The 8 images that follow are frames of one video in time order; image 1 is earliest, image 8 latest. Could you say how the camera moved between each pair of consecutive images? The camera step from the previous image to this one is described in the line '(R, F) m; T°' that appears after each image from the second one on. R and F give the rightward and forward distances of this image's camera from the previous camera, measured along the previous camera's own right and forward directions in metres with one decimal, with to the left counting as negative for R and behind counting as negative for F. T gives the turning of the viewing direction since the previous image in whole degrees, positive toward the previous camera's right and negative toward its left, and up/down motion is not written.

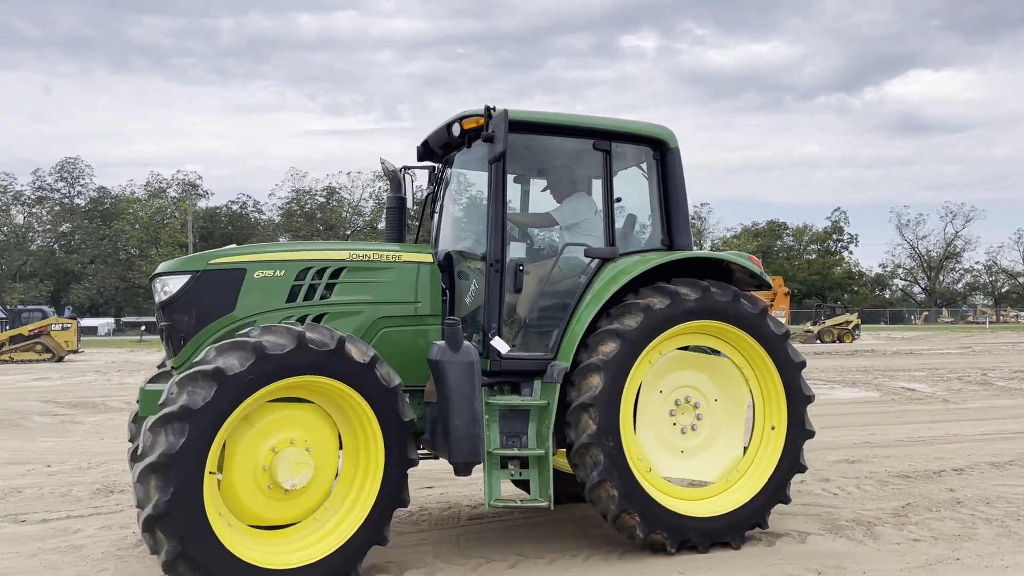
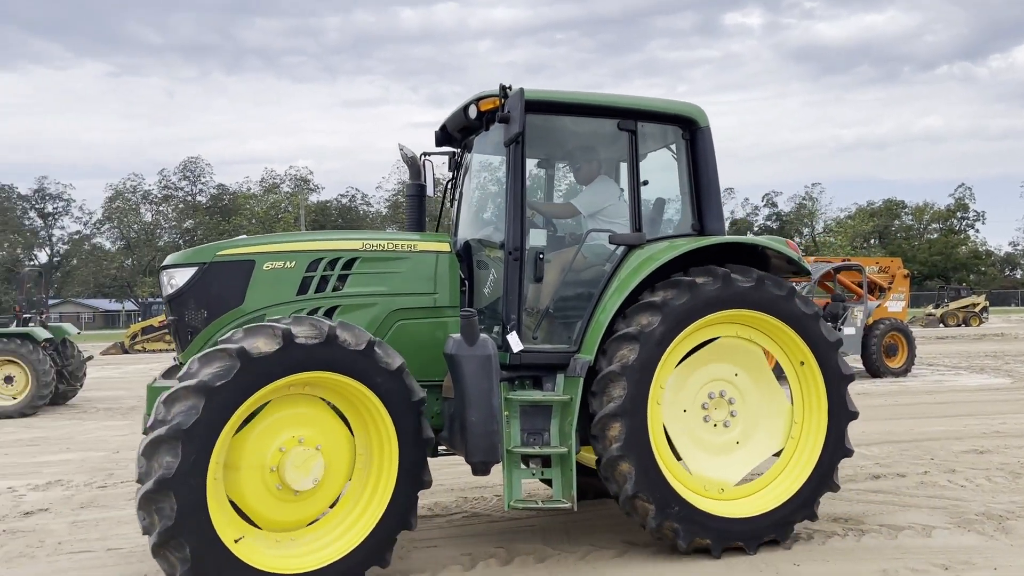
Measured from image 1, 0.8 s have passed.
(+0.4, +0.2) m; -7°
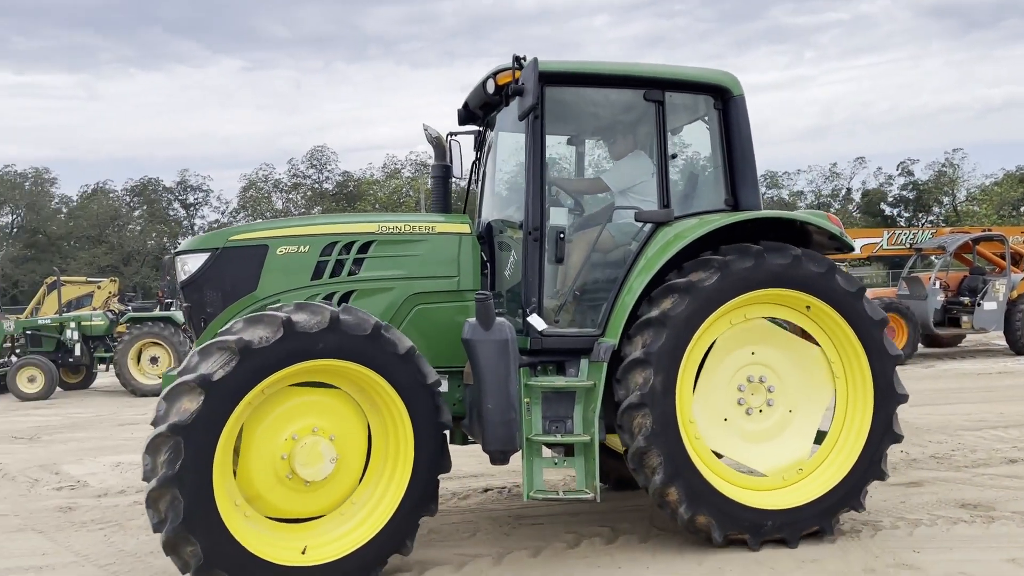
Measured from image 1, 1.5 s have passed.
(+0.4, +0.2) m; -8°
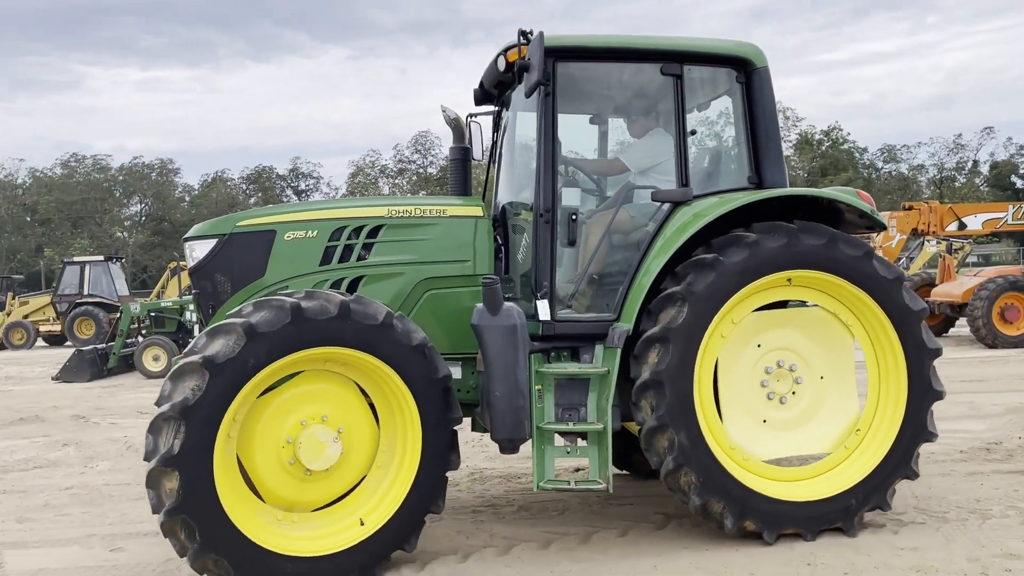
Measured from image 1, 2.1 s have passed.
(+0.4, +0.1) m; -7°
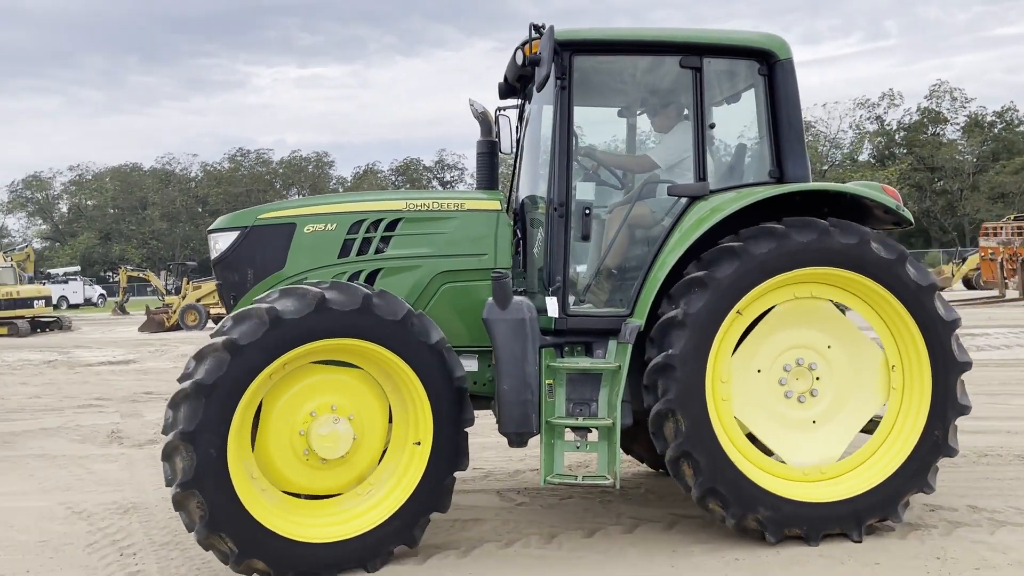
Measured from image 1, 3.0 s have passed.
(+0.5, 0.0) m; -9°
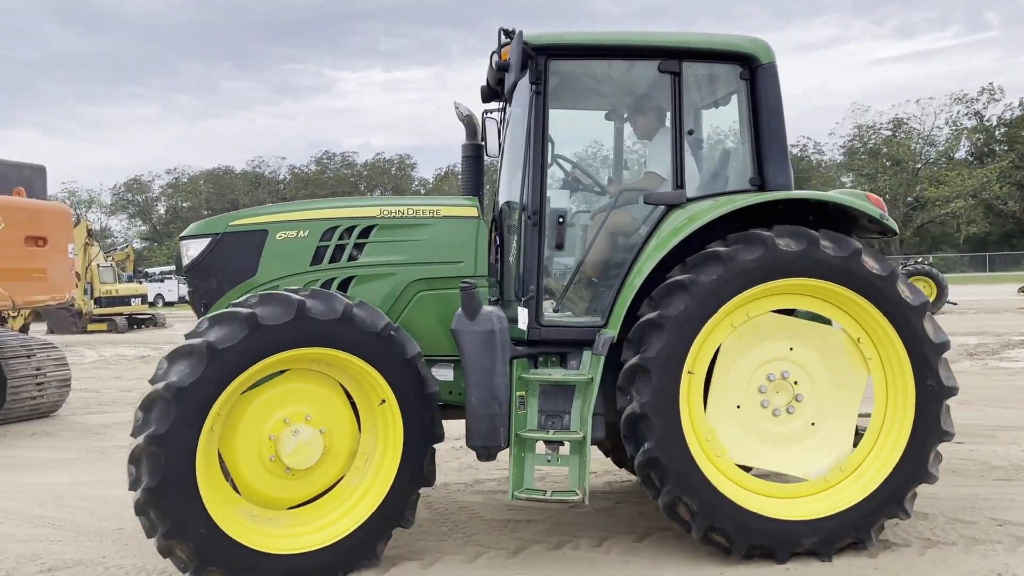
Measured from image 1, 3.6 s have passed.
(+0.4, +0.1) m; -5°
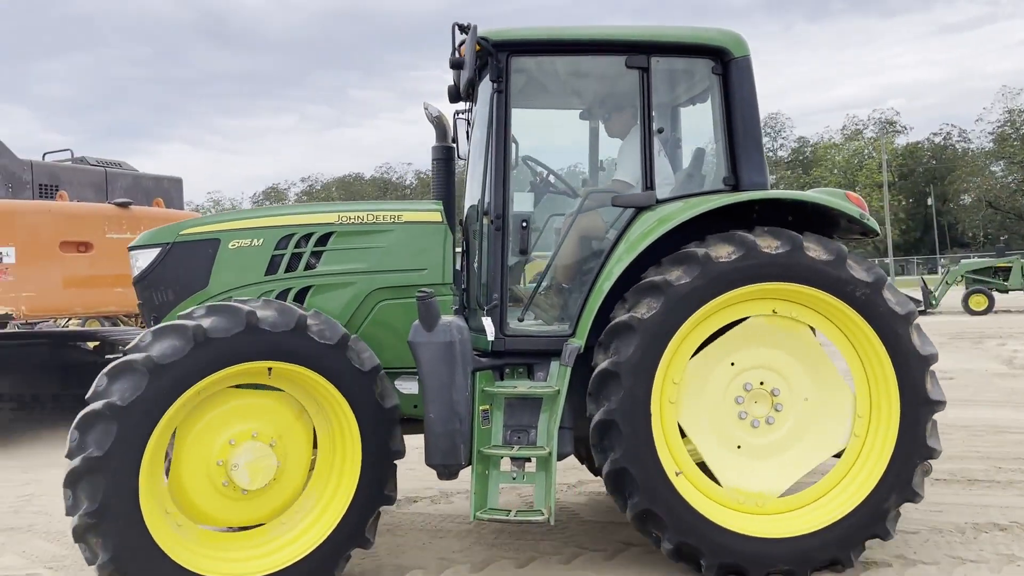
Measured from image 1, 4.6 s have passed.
(+0.2, +0.2) m; -1°
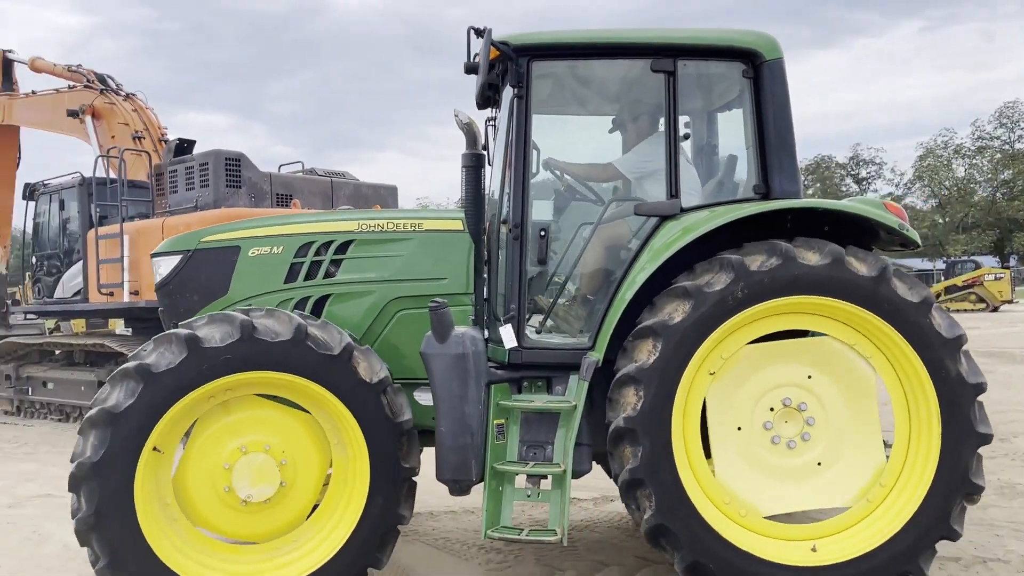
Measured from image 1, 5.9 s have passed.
(+0.2, +0.1) m; -5°
